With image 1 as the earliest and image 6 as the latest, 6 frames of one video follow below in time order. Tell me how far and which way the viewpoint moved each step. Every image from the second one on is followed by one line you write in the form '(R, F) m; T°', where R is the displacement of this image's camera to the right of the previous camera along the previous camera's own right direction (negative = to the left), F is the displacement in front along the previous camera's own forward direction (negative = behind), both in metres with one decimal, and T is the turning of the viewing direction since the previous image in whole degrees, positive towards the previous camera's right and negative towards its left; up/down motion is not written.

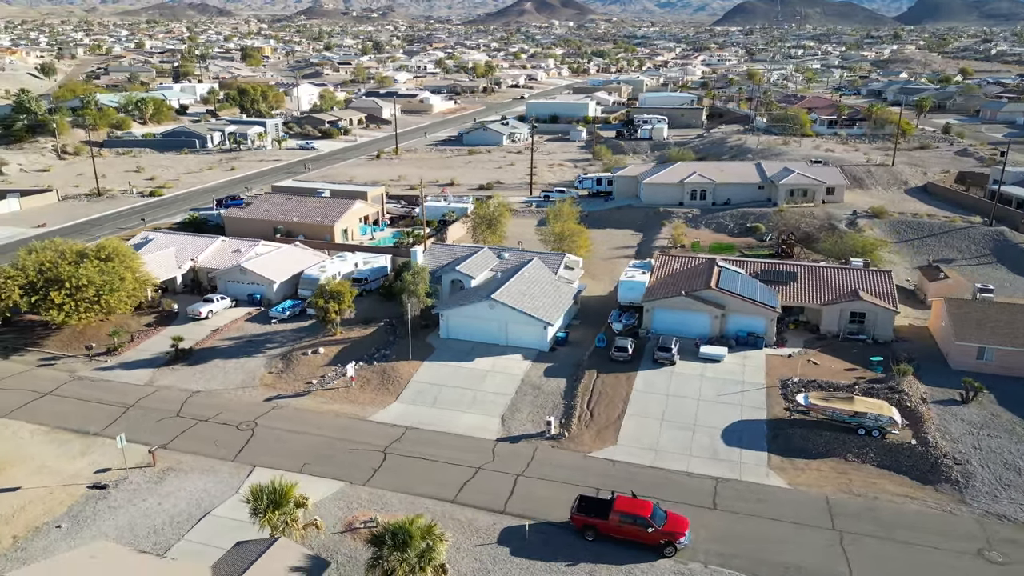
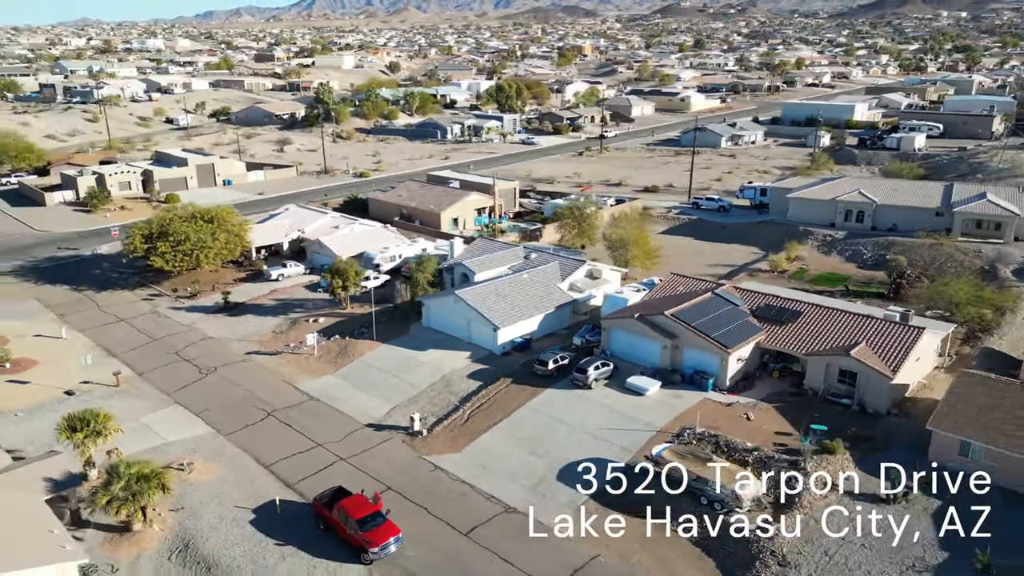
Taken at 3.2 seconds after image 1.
(+16.3, +3.8) m; -25°
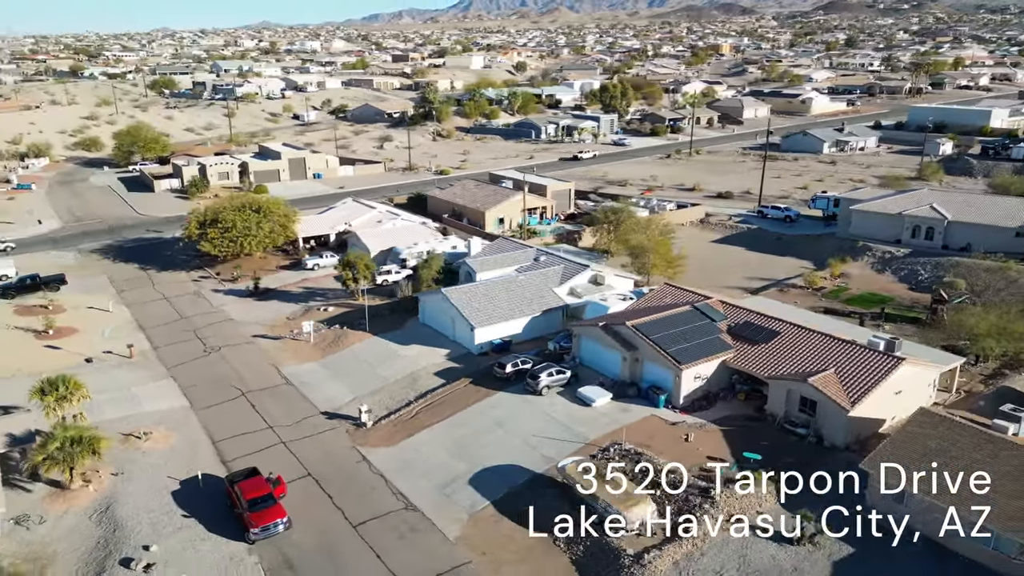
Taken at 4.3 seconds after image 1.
(+7.2, +0.8) m; -10°
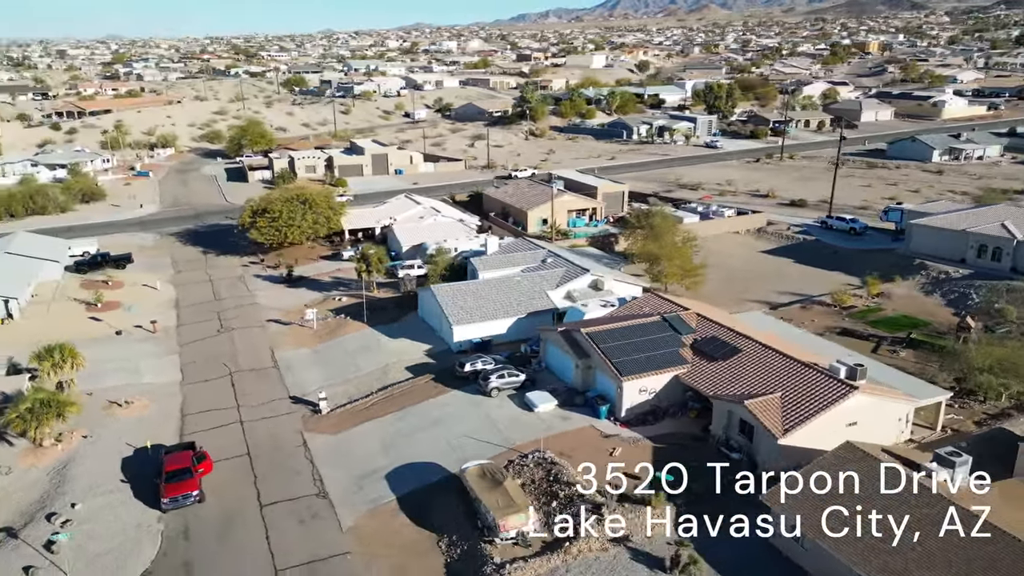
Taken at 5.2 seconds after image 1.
(+6.9, +0.7) m; -10°
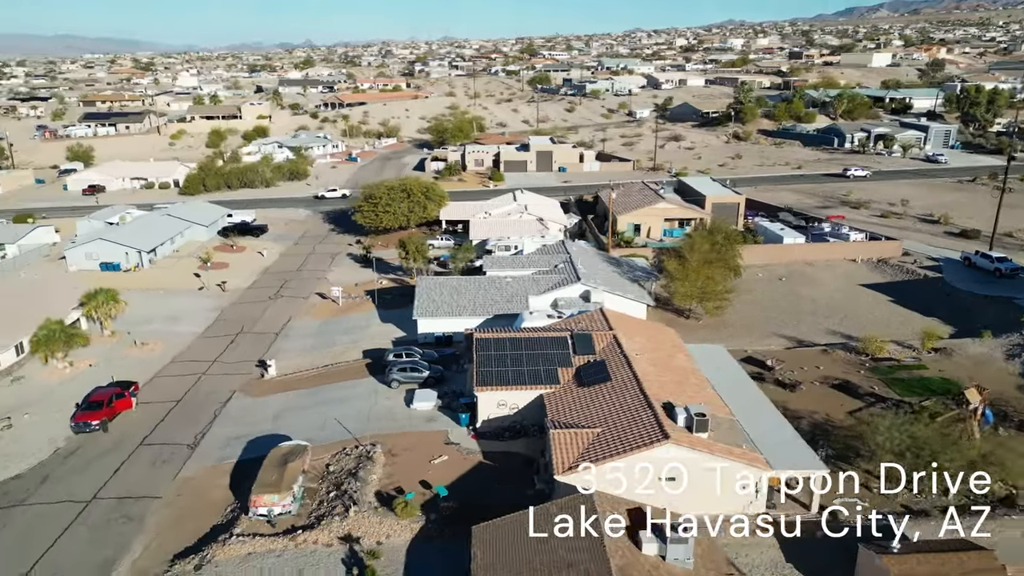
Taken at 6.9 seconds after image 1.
(+14.0, +2.9) m; -21°
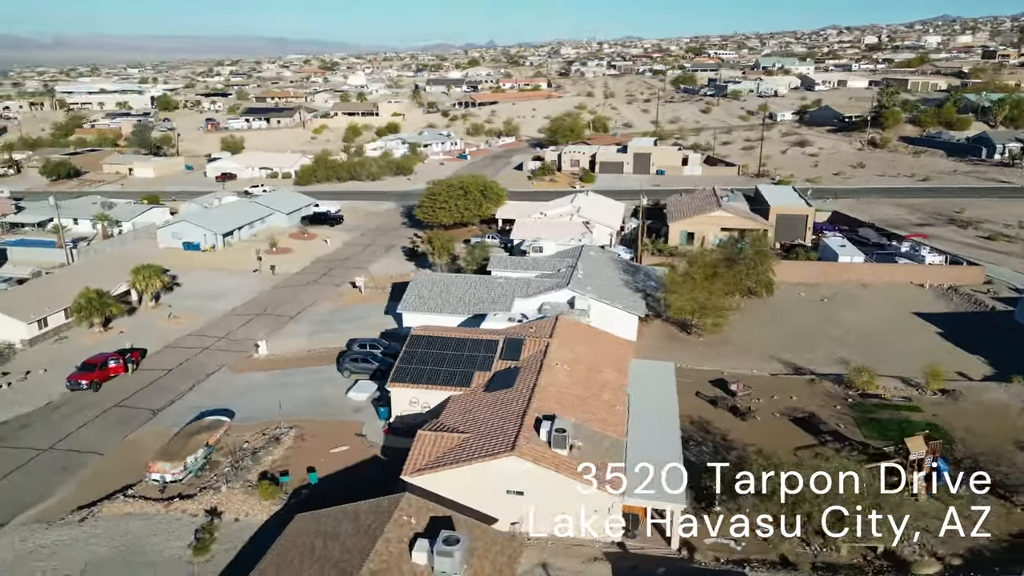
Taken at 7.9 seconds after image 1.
(+8.4, +1.1) m; -12°
